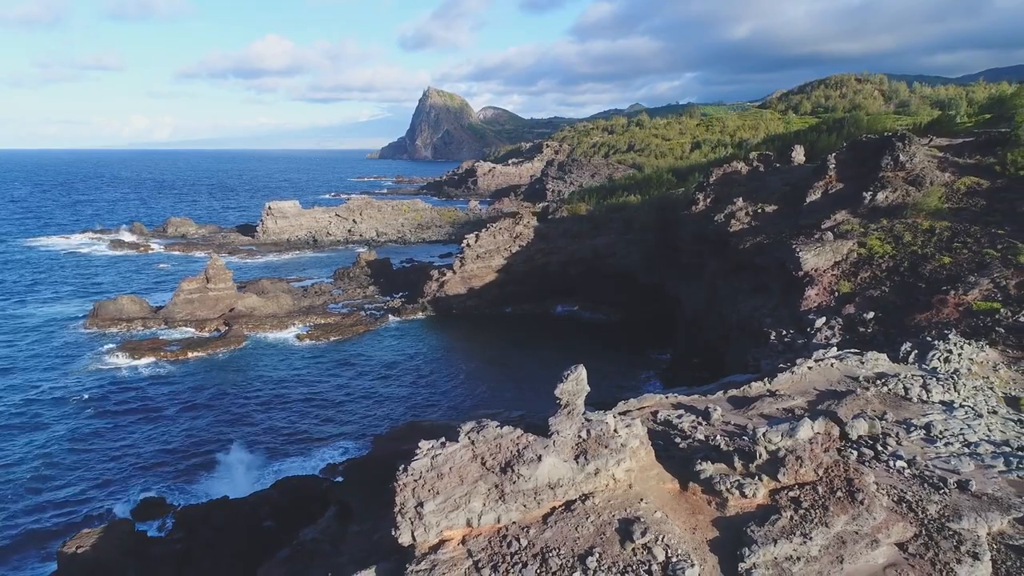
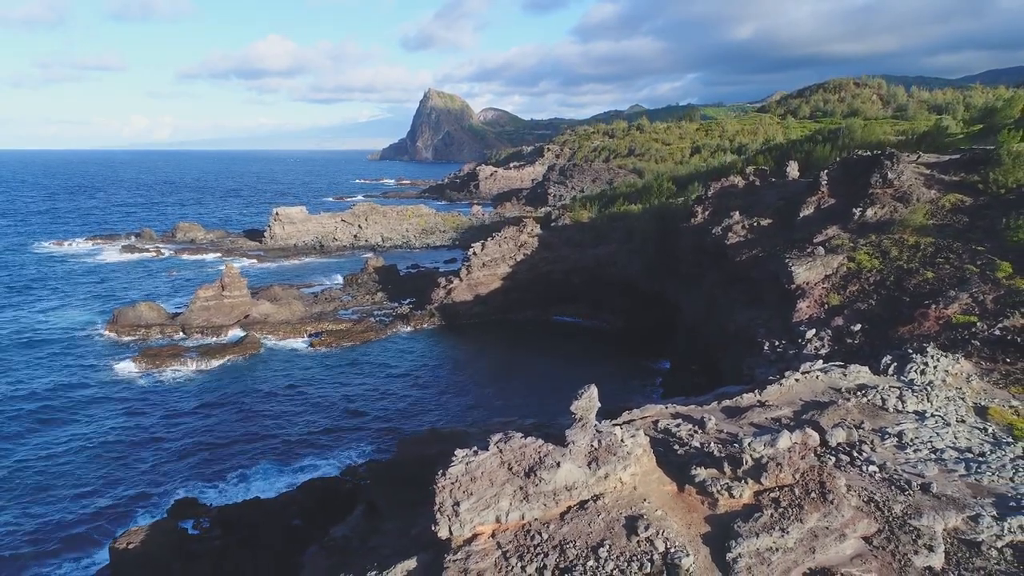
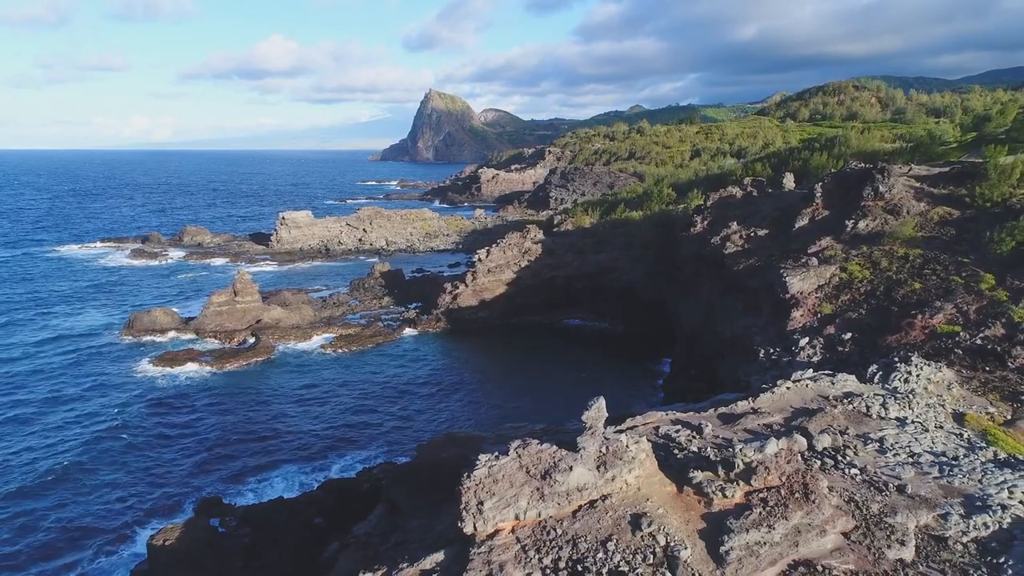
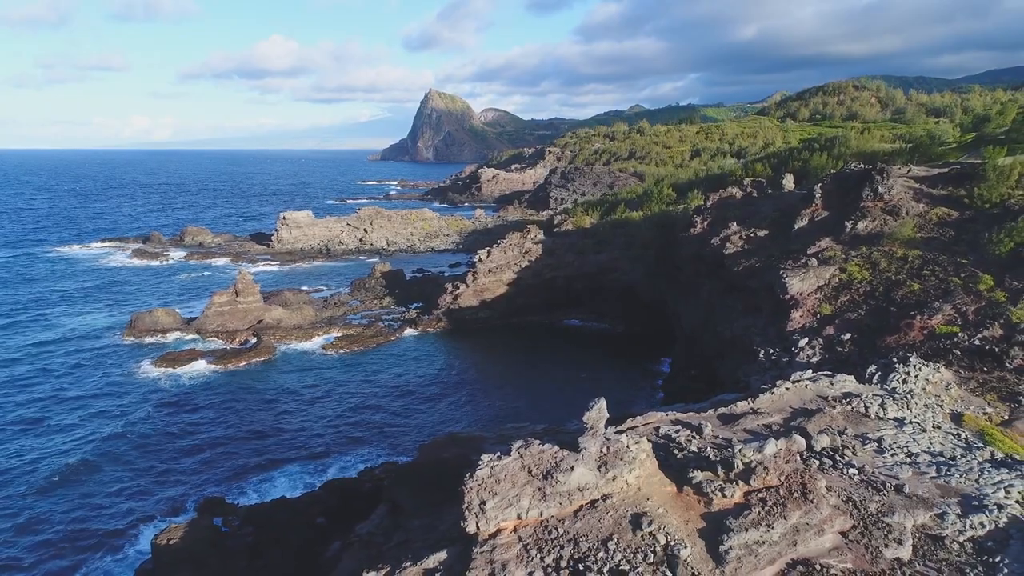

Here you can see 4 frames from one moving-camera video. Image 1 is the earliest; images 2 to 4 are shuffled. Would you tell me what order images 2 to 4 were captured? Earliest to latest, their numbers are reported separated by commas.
2, 3, 4
